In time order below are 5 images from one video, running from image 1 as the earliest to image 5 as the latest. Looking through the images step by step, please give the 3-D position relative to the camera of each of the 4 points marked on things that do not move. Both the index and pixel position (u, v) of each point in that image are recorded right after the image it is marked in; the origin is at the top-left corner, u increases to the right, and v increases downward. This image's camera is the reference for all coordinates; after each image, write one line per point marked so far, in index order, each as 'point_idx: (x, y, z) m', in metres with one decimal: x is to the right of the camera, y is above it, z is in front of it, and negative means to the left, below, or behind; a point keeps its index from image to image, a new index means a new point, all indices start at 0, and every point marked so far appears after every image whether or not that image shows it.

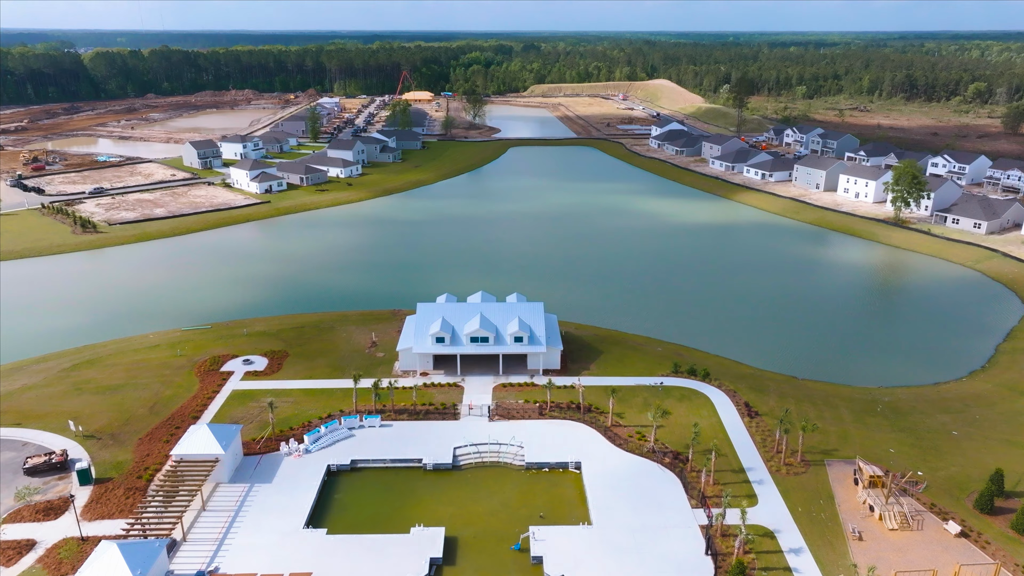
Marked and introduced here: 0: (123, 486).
0: (-12.2, -6.2, +18.6) m
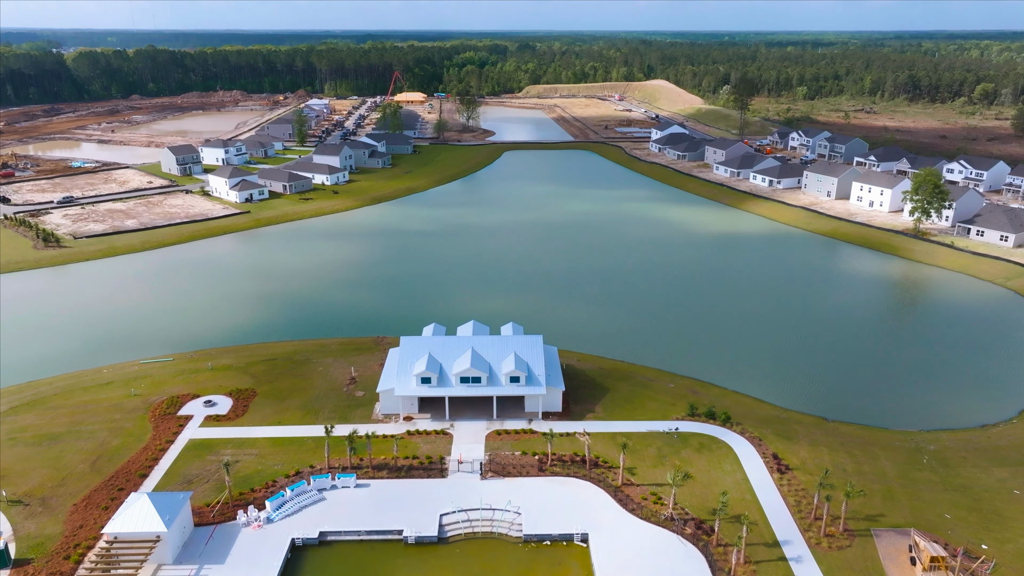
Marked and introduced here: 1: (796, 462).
0: (-12.3, -7.5, +15.6) m
1: (+9.4, -5.7, +19.6) m
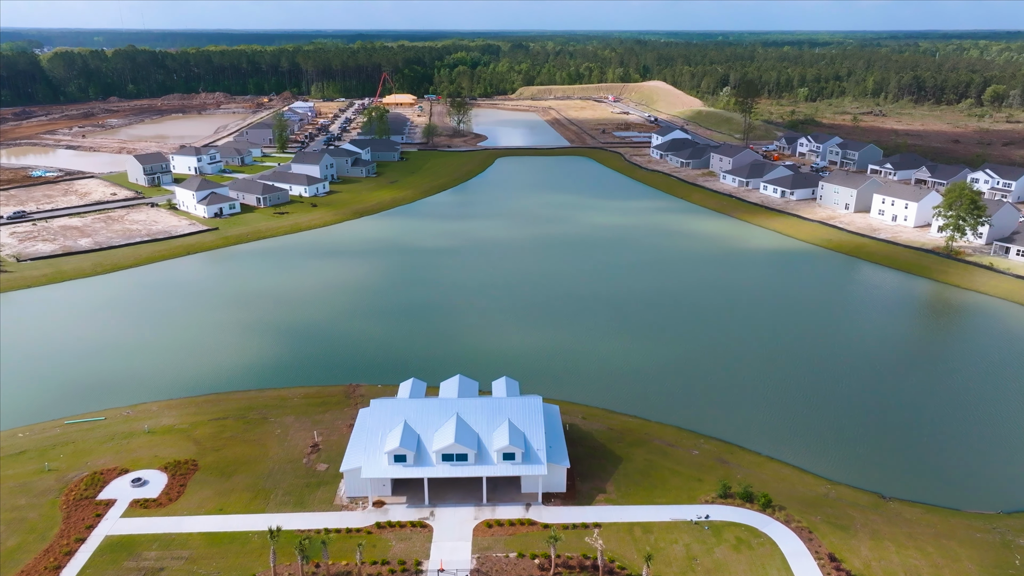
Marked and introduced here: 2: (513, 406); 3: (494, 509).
0: (-12.5, -9.2, +11.6) m
1: (+9.2, -7.4, +15.8) m
2: (0.0, -3.7, +18.7) m
3: (-0.6, -6.6, +17.5) m
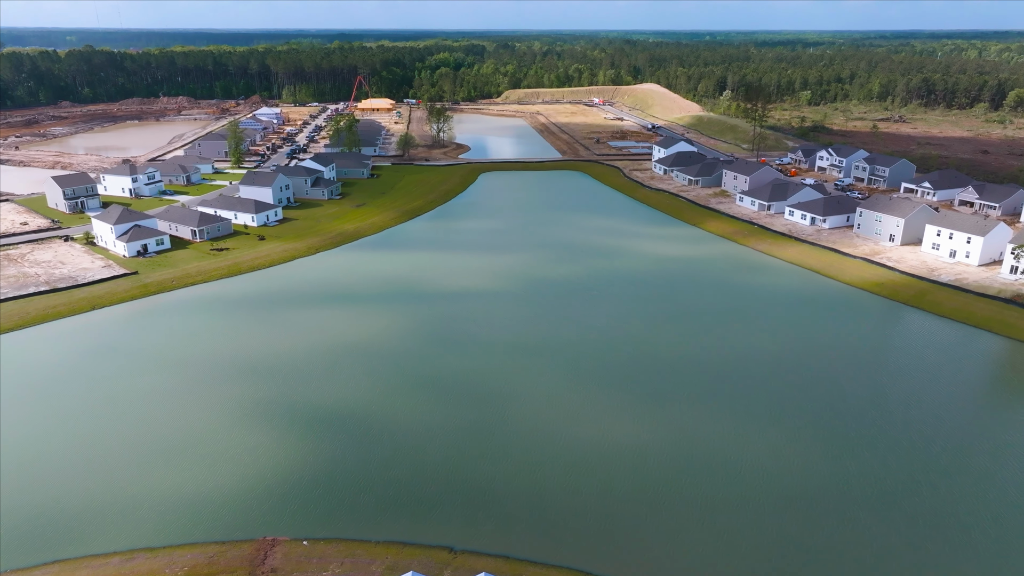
0: (-12.6, -12.6, +3.8) m
1: (+9.0, -10.6, +8.4) m
2: (-0.3, -7.0, +11.2) m
3: (-0.8, -9.8, +9.9) m
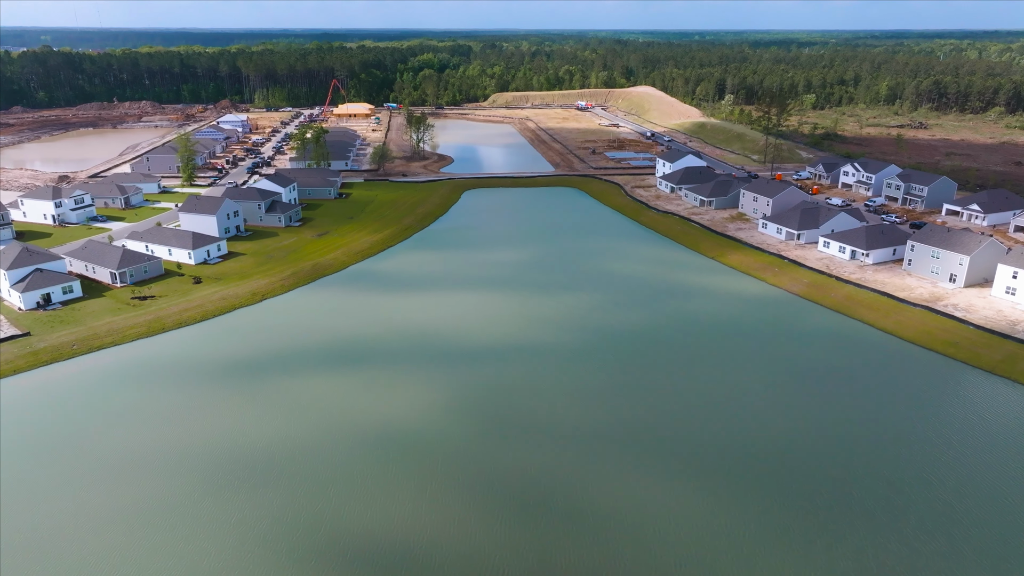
0: (-12.5, -15.6, -3.3) m
1: (+9.0, -13.4, +1.7) m
2: (-0.3, -9.9, +4.3) m
3: (-0.9, -12.8, +3.1) m
